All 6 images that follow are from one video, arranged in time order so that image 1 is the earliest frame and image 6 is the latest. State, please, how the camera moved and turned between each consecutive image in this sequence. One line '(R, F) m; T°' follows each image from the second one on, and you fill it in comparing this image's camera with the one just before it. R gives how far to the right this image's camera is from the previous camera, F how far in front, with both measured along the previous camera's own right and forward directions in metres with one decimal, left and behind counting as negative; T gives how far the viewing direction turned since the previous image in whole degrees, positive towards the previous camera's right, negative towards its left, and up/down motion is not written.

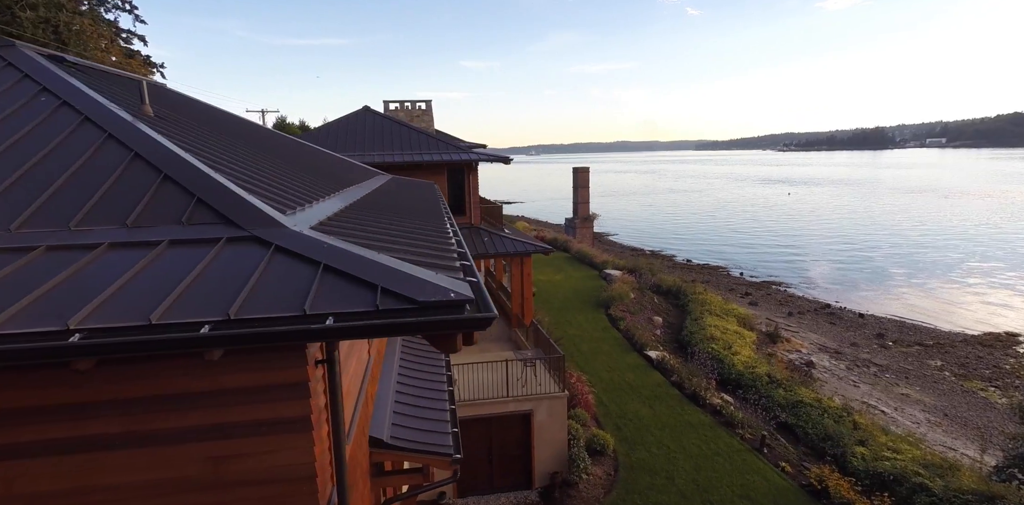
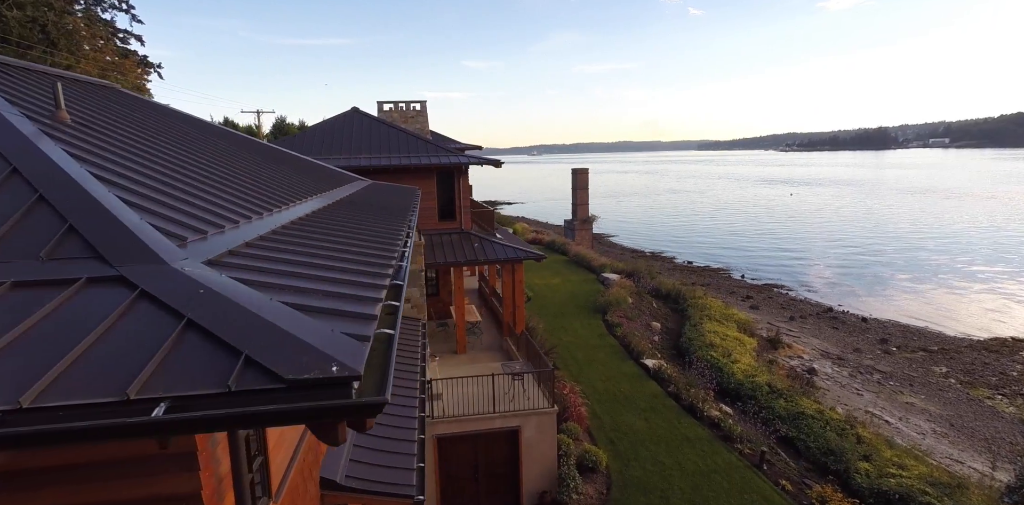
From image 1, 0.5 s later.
(+0.3, +0.5) m; 0°
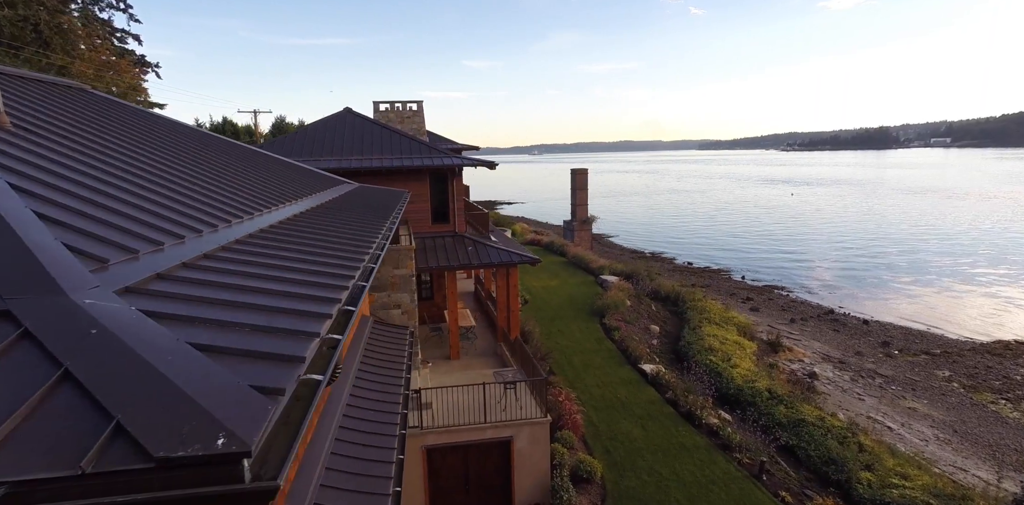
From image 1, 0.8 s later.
(+0.2, +0.3) m; 0°
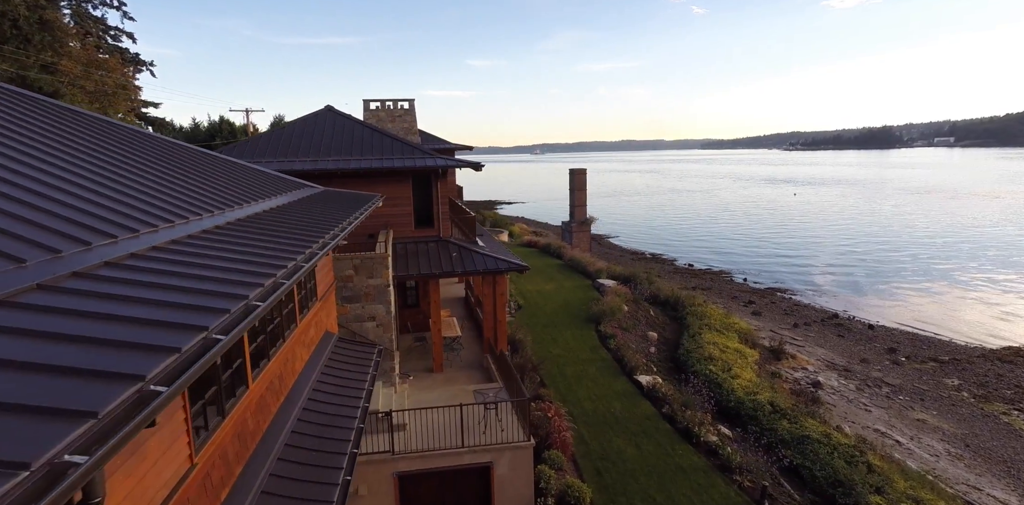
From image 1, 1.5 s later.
(+0.4, +0.8) m; 0°
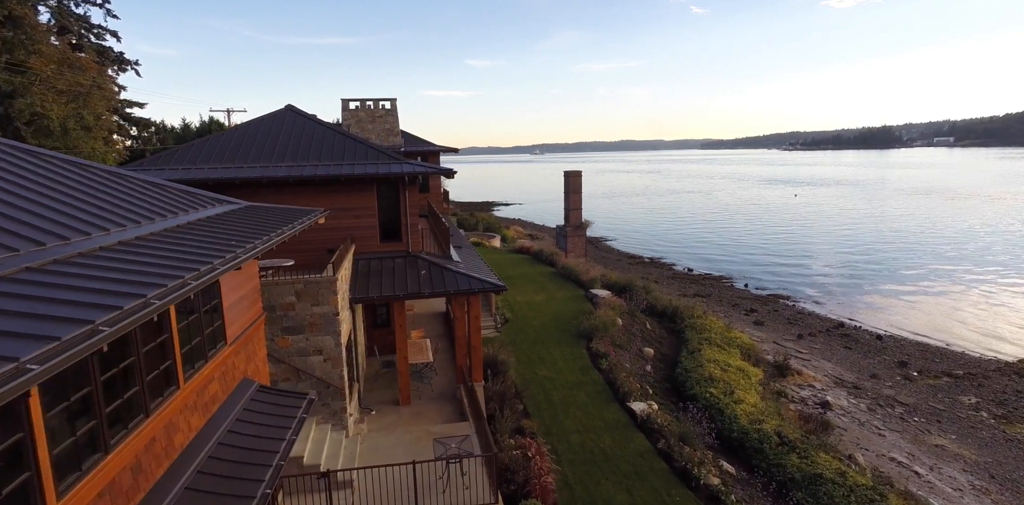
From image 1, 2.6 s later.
(+0.5, +1.4) m; 0°
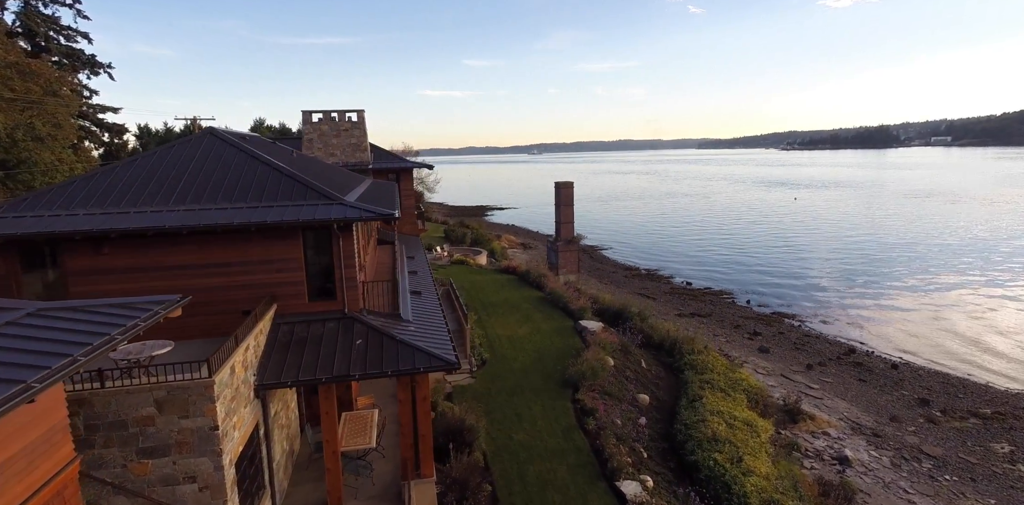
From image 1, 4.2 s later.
(+0.7, +2.3) m; 0°
